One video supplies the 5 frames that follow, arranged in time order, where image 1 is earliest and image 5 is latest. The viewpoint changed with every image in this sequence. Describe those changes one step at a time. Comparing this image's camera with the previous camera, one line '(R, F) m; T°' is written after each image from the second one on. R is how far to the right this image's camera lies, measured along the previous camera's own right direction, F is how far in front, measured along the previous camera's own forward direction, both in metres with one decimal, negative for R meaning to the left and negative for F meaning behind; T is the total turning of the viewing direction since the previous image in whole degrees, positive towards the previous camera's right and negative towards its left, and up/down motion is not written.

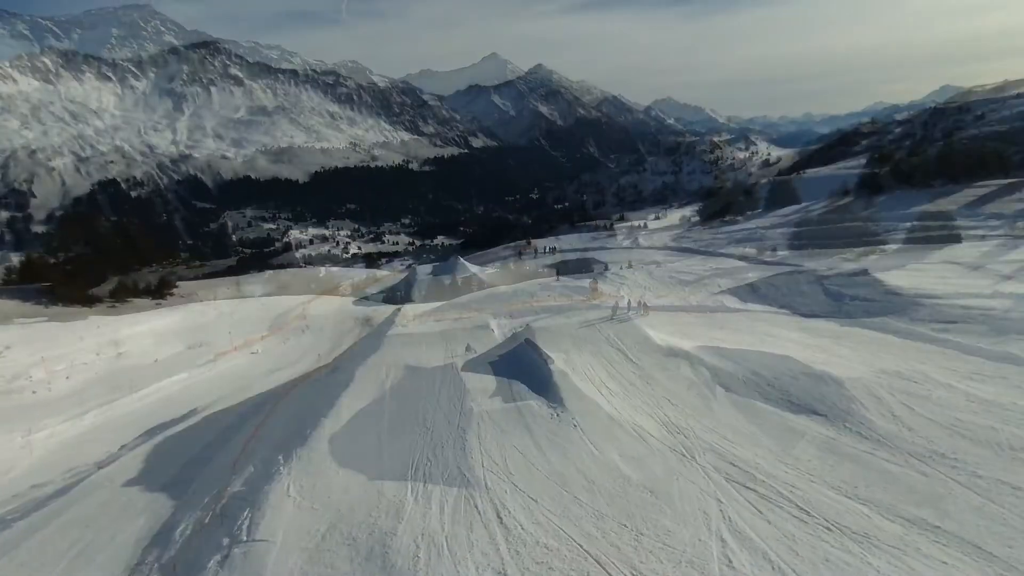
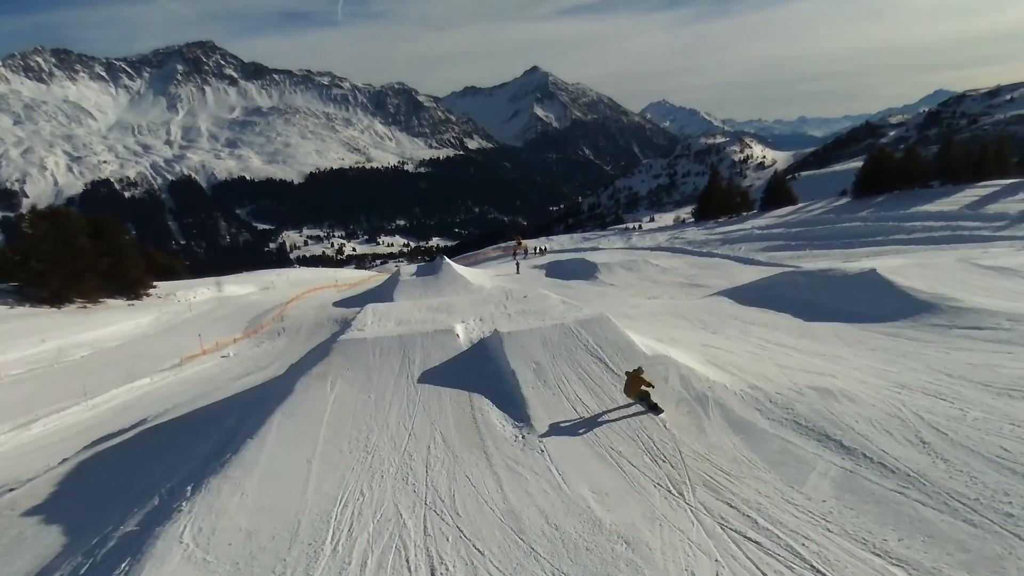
(+0.5, +1.4) m; 0°
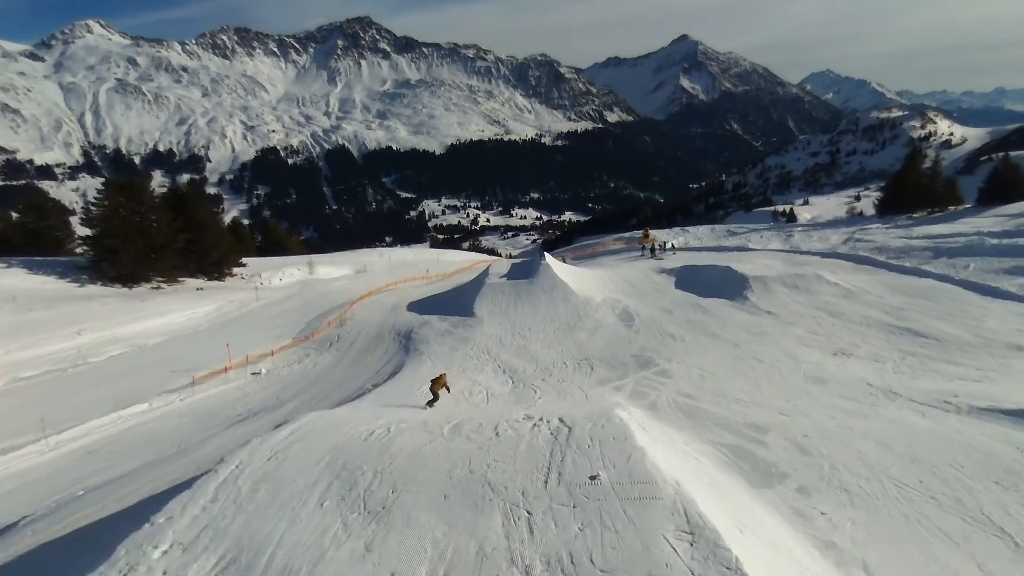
(+0.6, +7.8) m; -12°
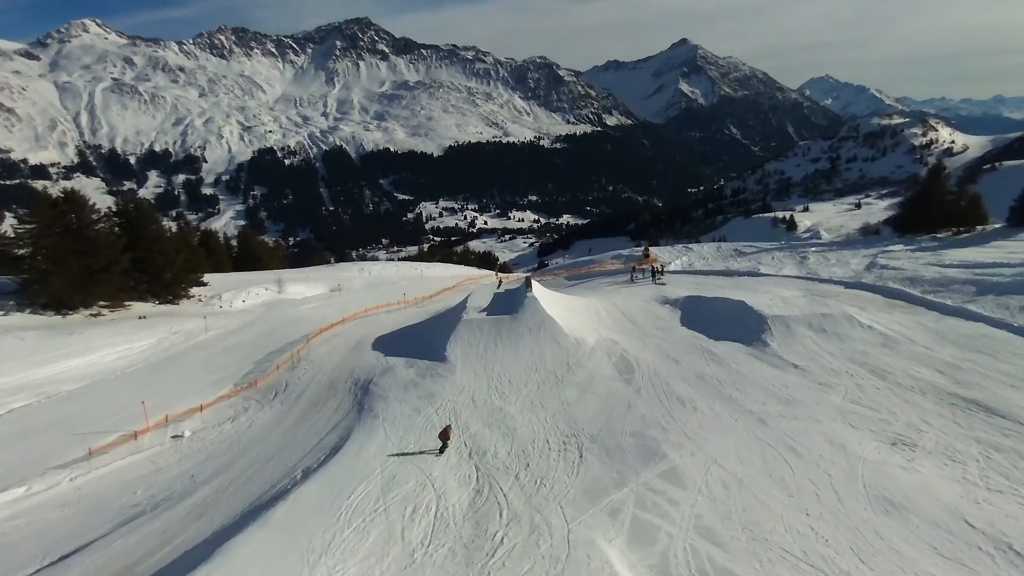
(+0.6, +3.7) m; 0°
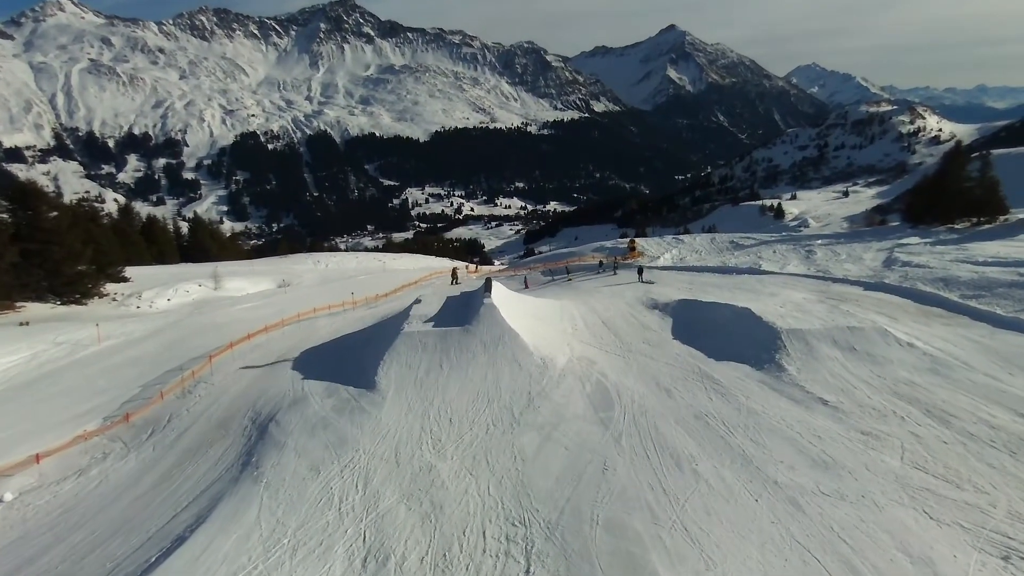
(+1.1, +4.7) m; +1°
